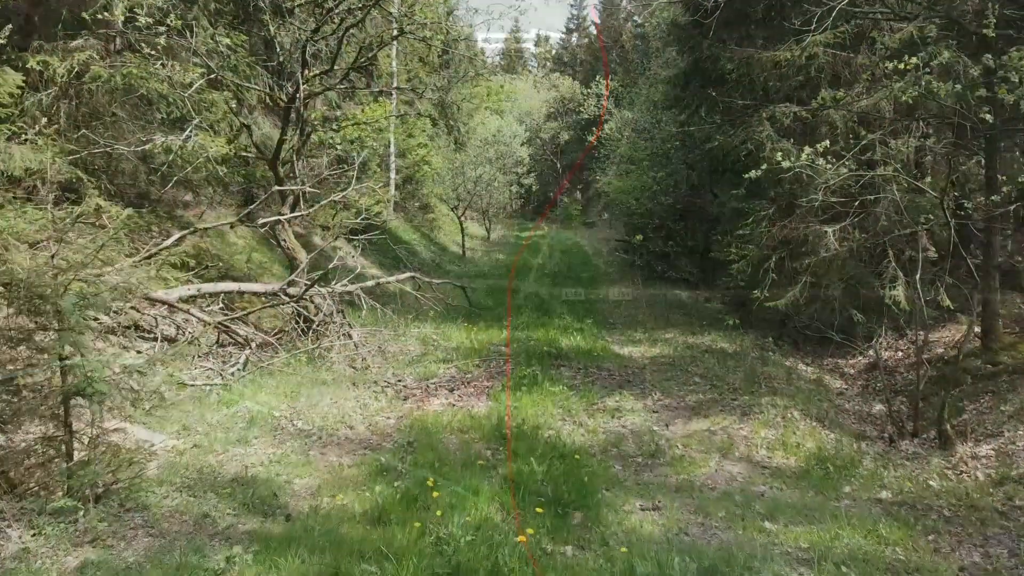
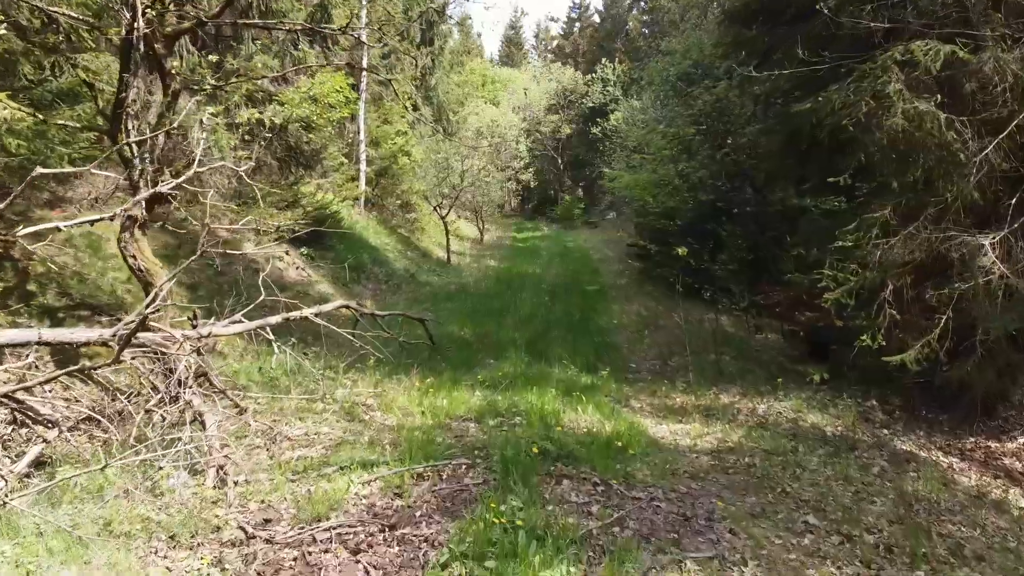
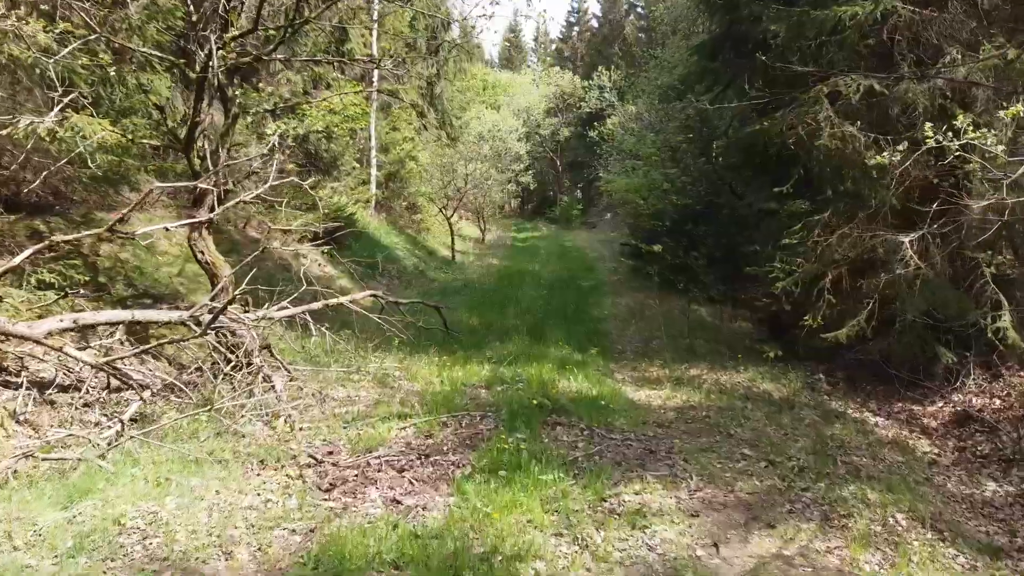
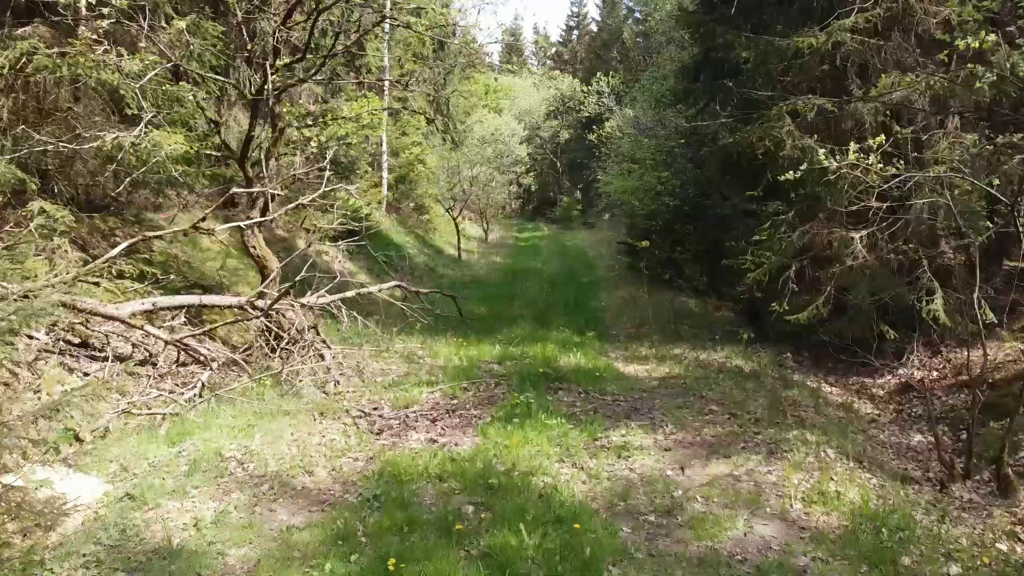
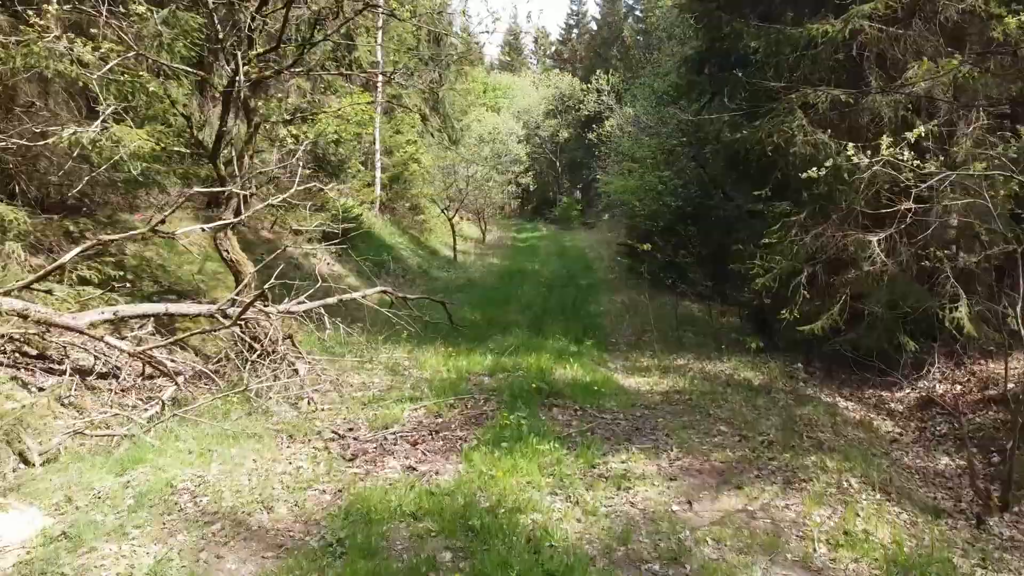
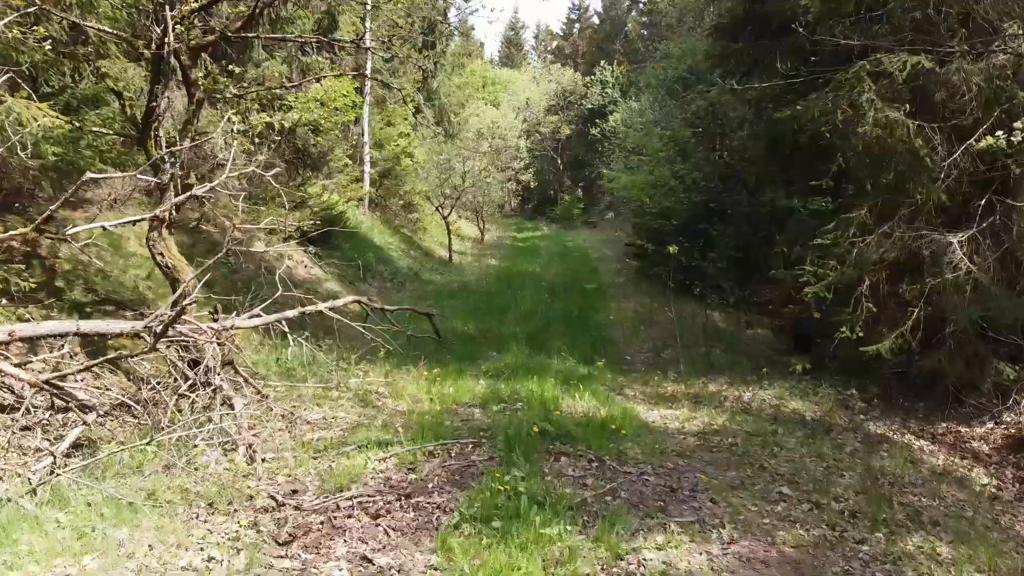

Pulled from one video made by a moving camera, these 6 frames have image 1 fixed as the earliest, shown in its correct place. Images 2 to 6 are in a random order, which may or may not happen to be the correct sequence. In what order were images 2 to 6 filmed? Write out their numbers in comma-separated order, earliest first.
4, 5, 3, 6, 2
